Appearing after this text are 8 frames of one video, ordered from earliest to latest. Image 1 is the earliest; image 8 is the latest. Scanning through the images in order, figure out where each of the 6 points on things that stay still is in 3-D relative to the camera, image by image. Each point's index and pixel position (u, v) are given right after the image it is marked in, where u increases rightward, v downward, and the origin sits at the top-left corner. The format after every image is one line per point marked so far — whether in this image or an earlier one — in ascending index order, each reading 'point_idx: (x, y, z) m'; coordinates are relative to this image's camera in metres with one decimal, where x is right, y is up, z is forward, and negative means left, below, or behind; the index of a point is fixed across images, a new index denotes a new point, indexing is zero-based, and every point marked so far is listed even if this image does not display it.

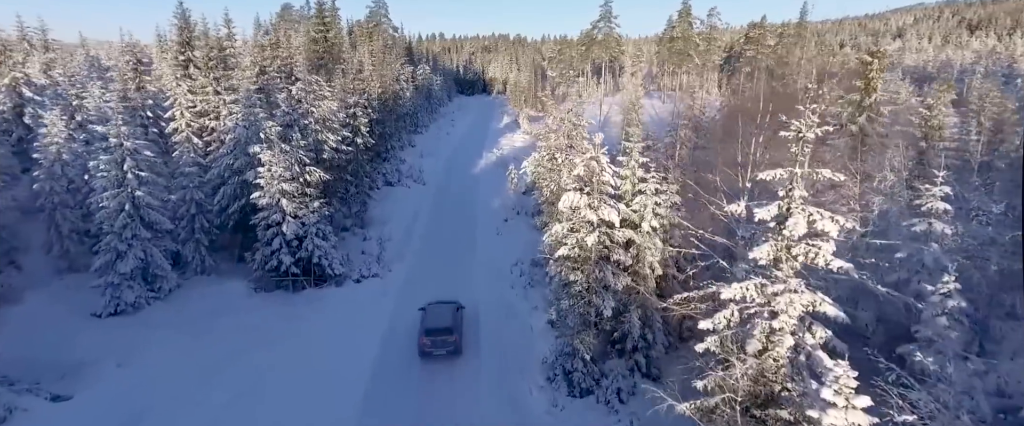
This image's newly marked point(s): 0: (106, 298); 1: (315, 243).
0: (-12.0, -2.5, +14.8) m
1: (-6.8, -1.0, +17.3) m
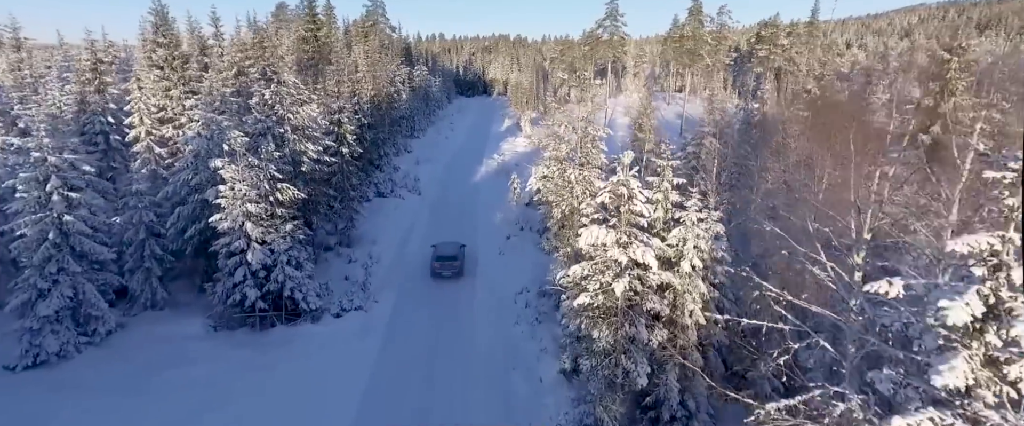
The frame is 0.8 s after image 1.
0: (-11.8, -3.2, +12.3) m
1: (-6.6, -1.8, +14.8) m
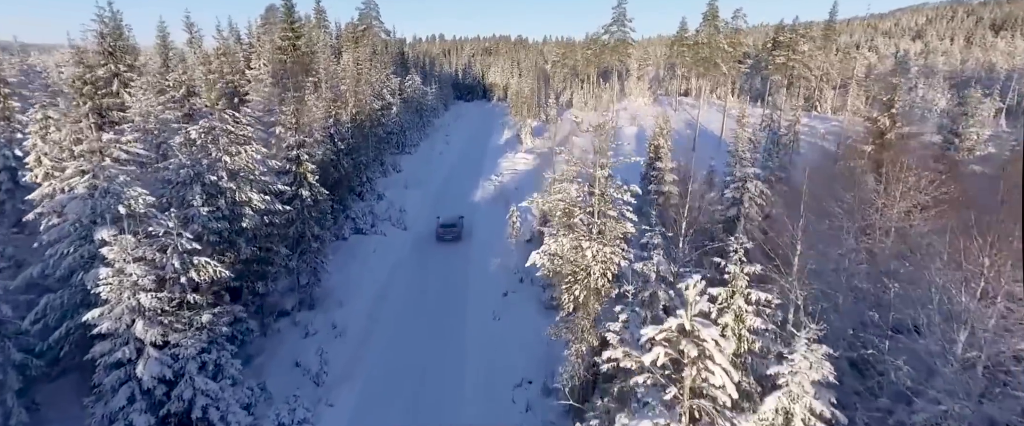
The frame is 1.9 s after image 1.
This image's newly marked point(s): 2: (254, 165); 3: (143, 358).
0: (-12.0, -5.2, +8.3) m
1: (-6.8, -3.7, +10.8) m
2: (-7.9, +1.5, +15.3) m
3: (-7.5, -3.0, +10.3) m
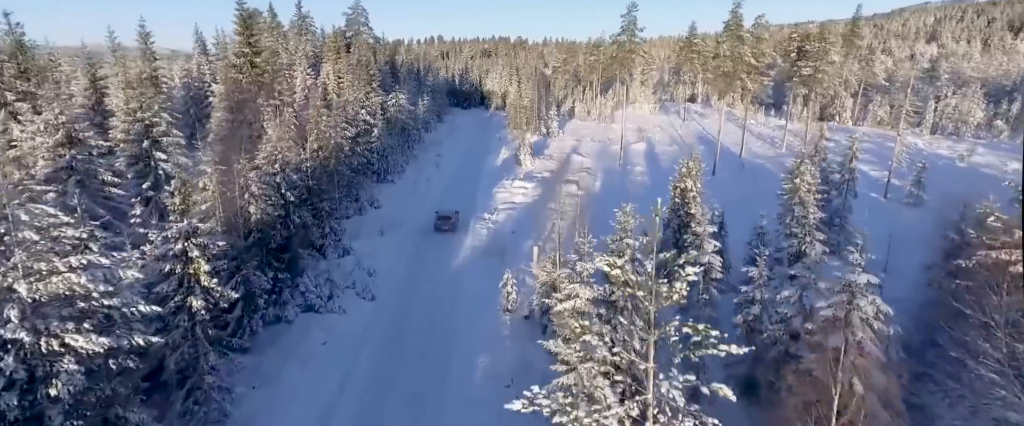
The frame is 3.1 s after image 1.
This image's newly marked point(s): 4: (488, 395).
0: (-12.2, -8.0, +2.5) m
1: (-7.0, -6.6, +5.1) m
2: (-8.2, -1.4, +9.6) m
3: (-7.8, -5.8, +4.6) m
4: (-0.8, -5.7, +15.2) m
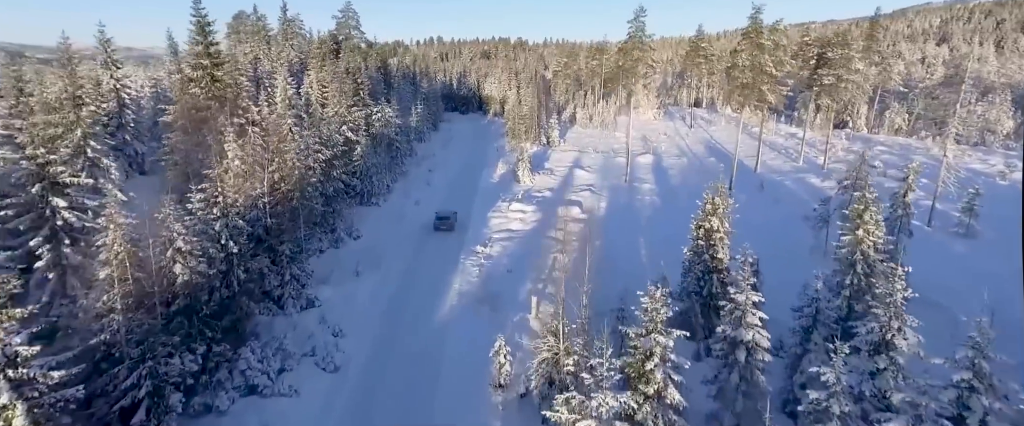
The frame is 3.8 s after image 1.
0: (-12.5, -9.9, -1.5) m
1: (-7.3, -8.4, +1.0) m
2: (-8.5, -3.3, +5.6) m
3: (-8.0, -7.7, +0.5) m
4: (-1.0, -7.5, +11.1) m
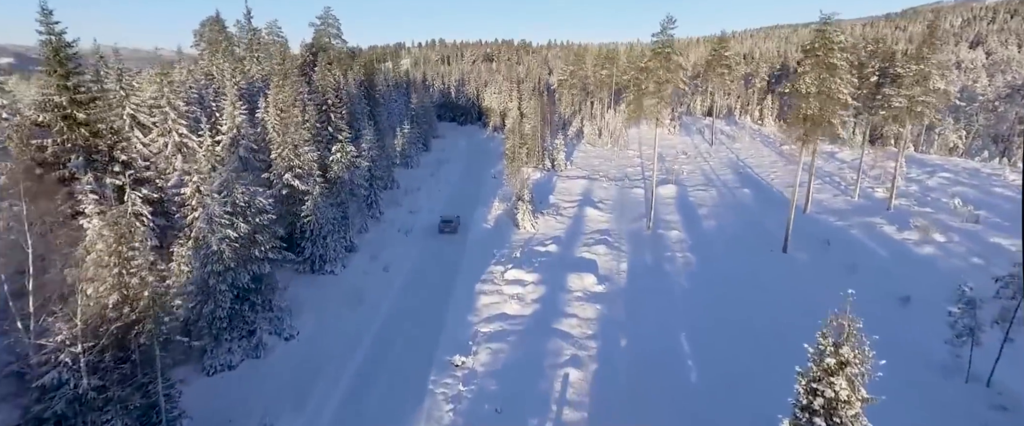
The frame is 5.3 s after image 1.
0: (-13.0, -13.9, -10.7) m
1: (-7.8, -12.4, -8.2) m
2: (-9.0, -7.3, -3.6) m
3: (-8.6, -11.7, -8.7) m
4: (-1.5, -11.6, +1.9) m
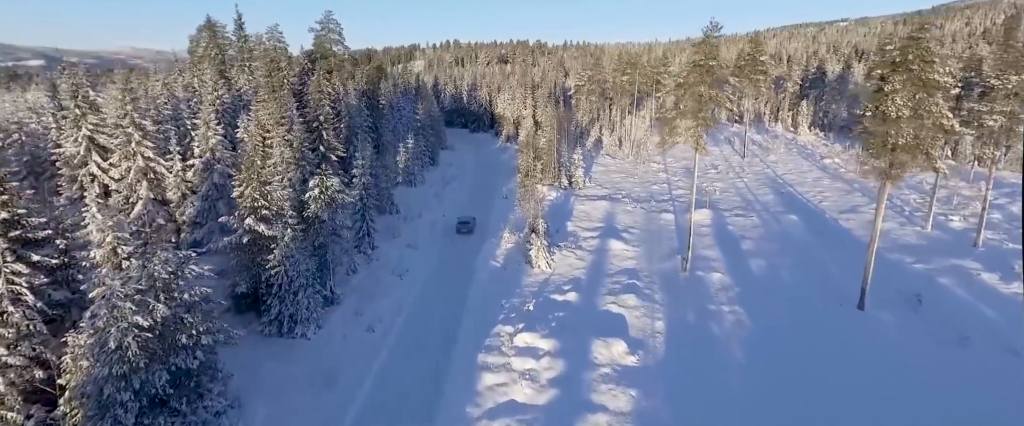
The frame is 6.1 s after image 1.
0: (-13.7, -16.3, -16.2) m
1: (-8.5, -14.9, -13.8) m
2: (-9.5, -9.7, -9.2) m
3: (-9.2, -14.1, -14.3) m
4: (-1.8, -14.0, -3.9) m
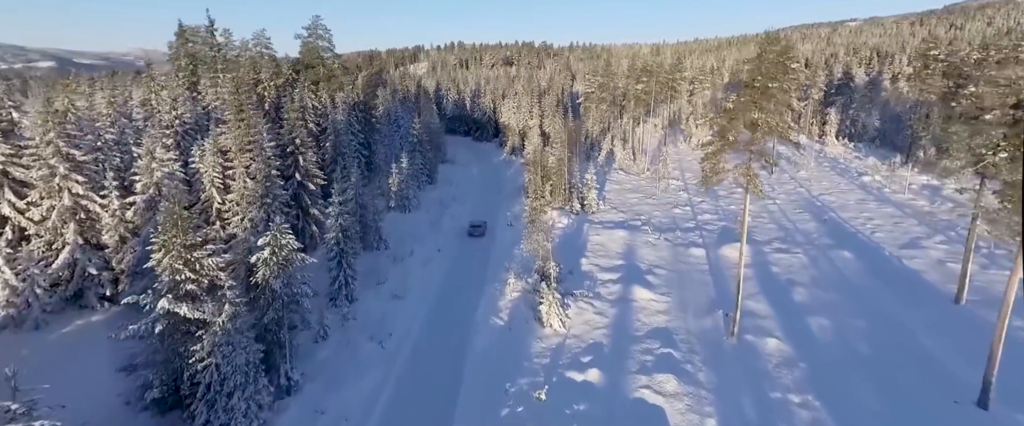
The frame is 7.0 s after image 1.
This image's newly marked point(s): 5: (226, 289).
0: (-13.9, -19.0, -22.5) m
1: (-8.5, -17.6, -20.2) m
2: (-9.5, -12.4, -15.5) m
3: (-9.3, -16.8, -20.7) m
4: (-1.8, -16.8, -10.4) m
5: (-11.2, -2.7, +19.3) m
